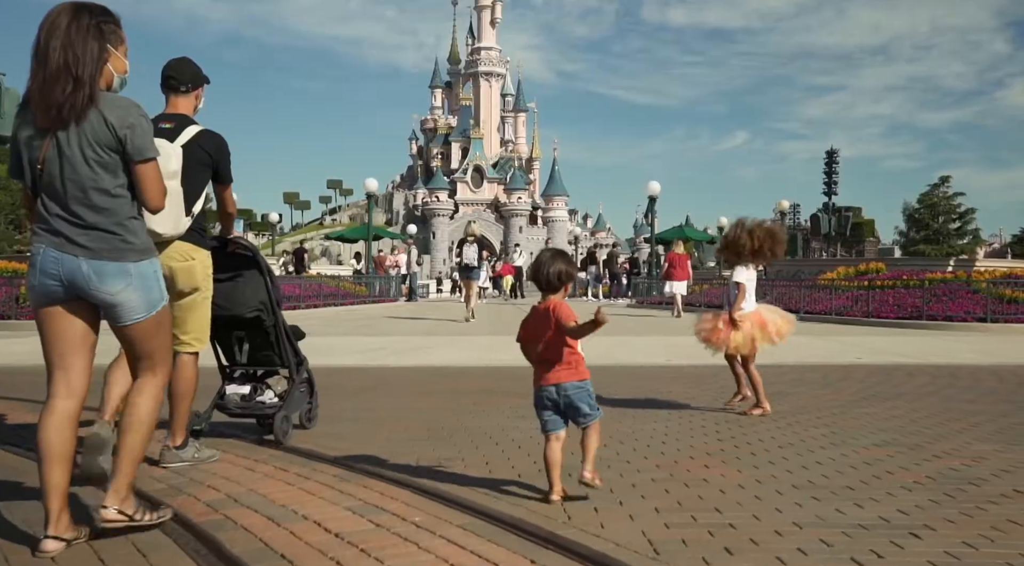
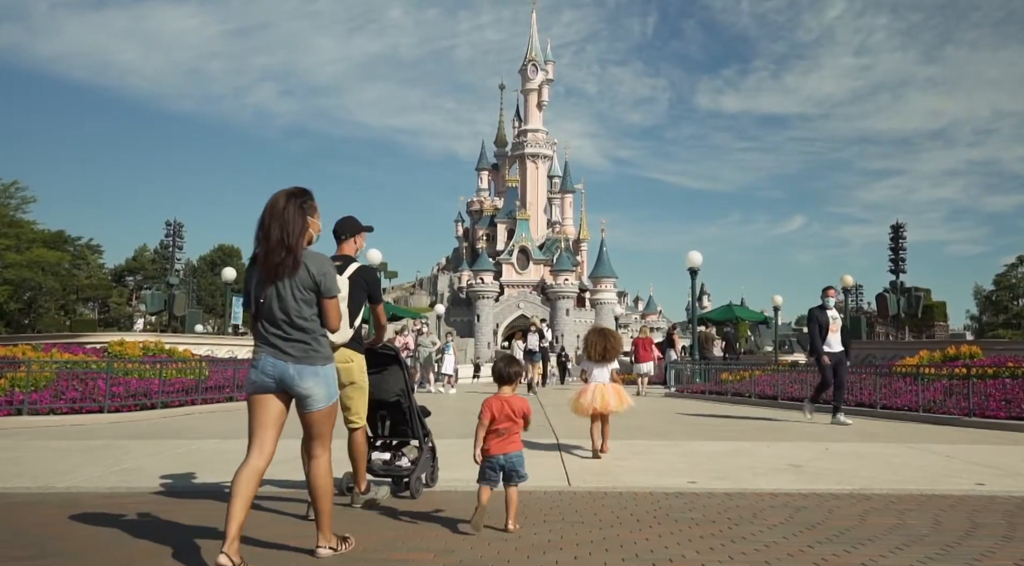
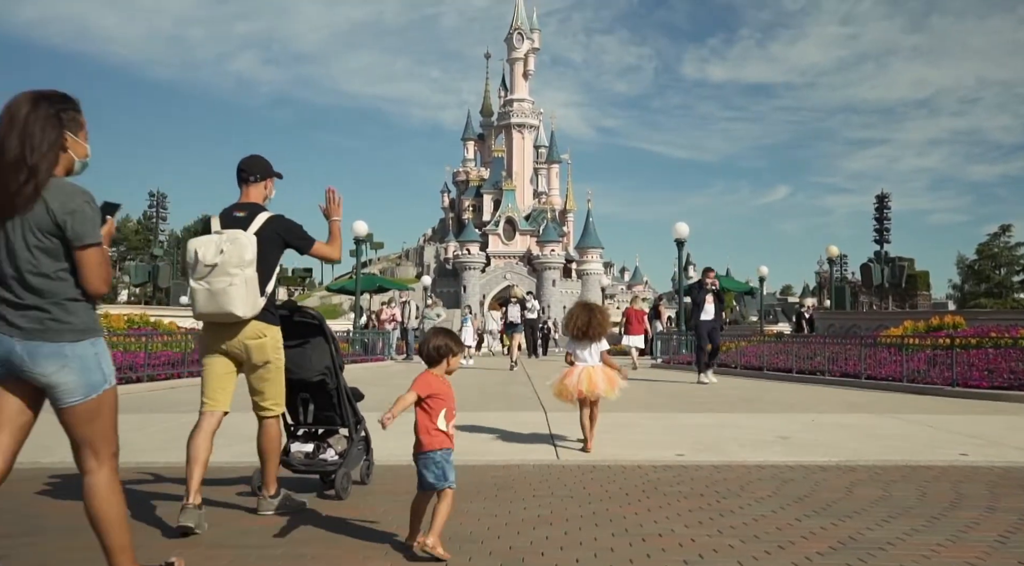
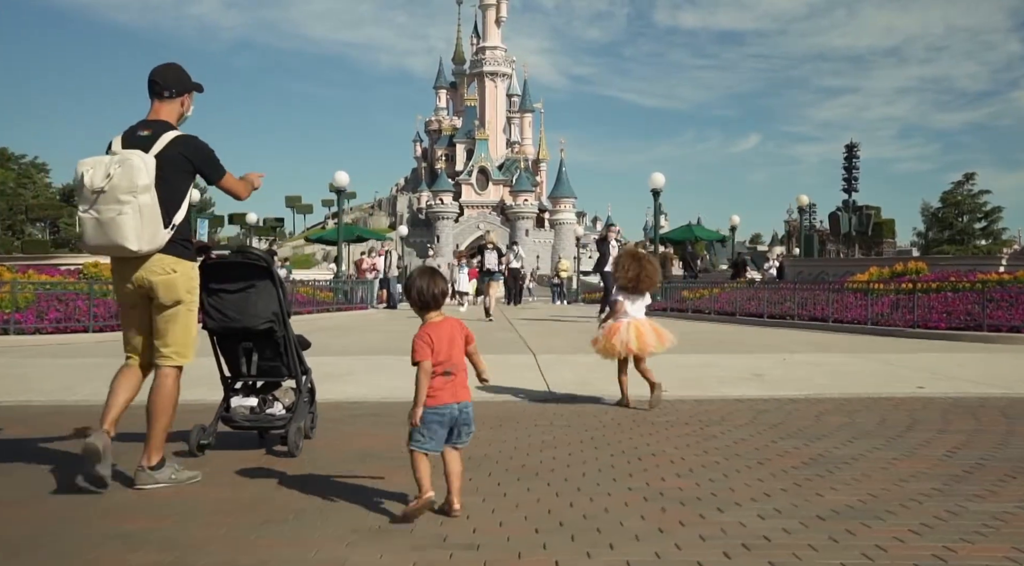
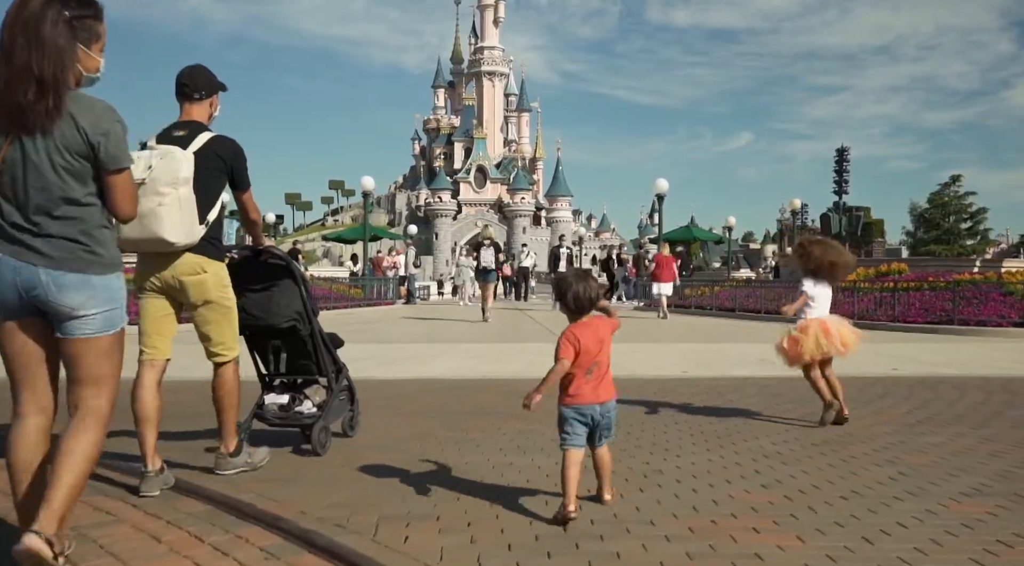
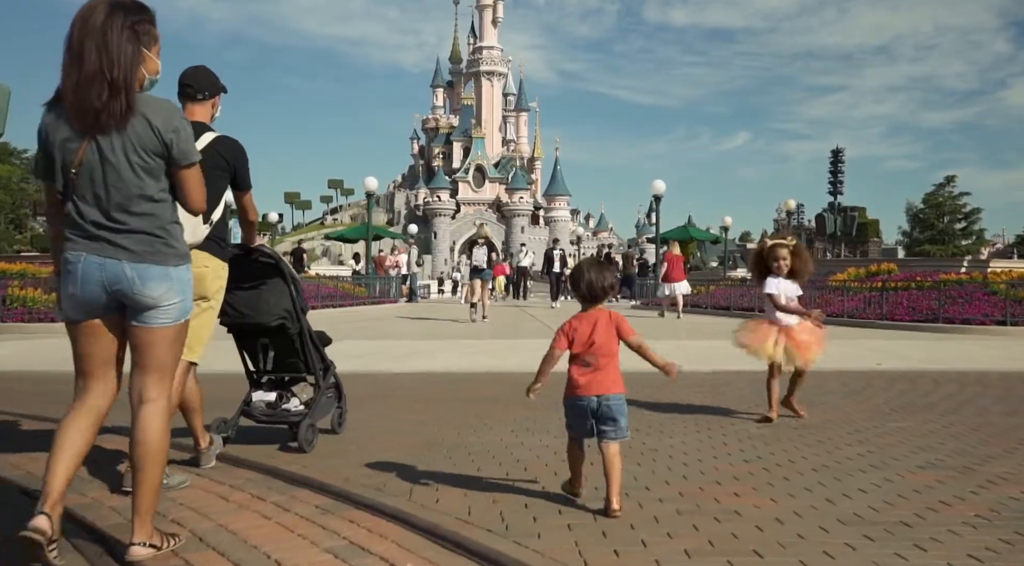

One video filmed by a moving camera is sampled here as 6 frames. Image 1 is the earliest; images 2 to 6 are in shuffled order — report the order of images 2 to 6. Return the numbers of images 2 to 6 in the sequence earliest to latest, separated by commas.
6, 5, 4, 3, 2
